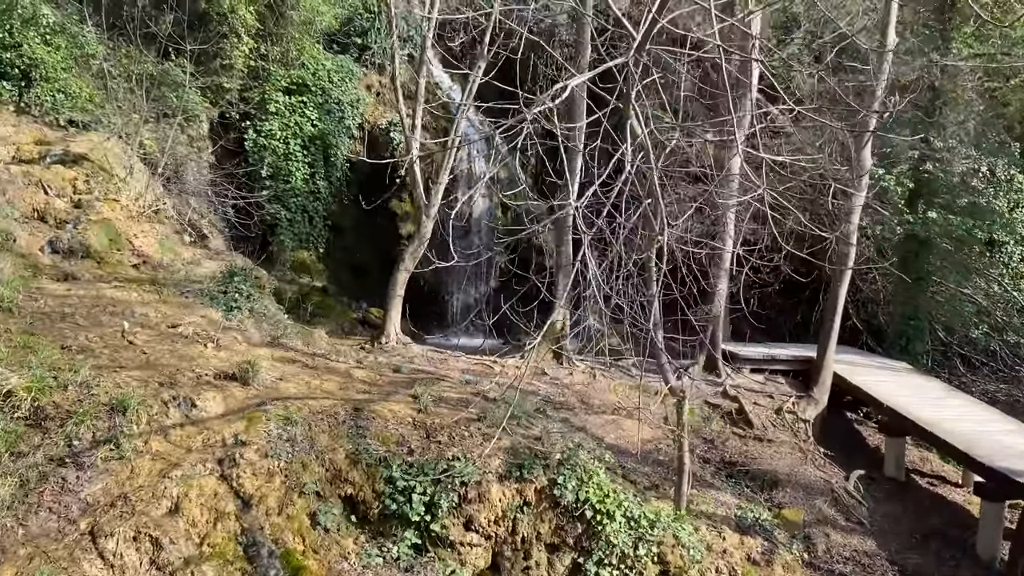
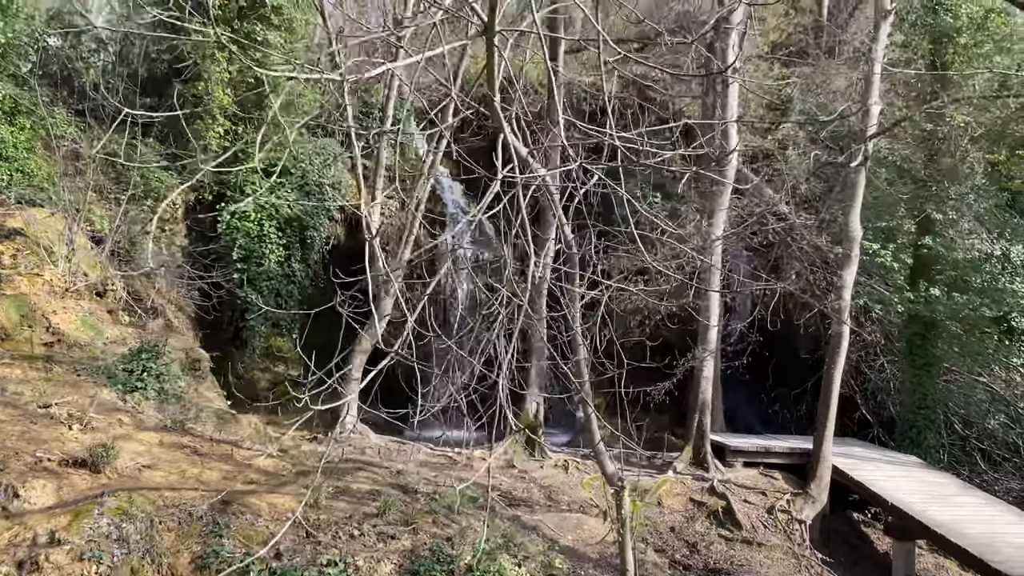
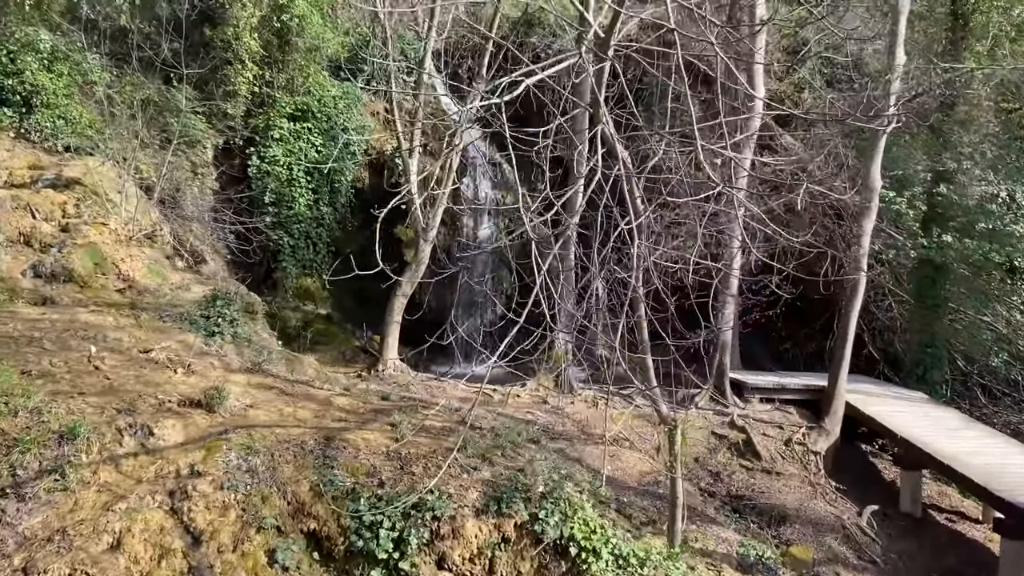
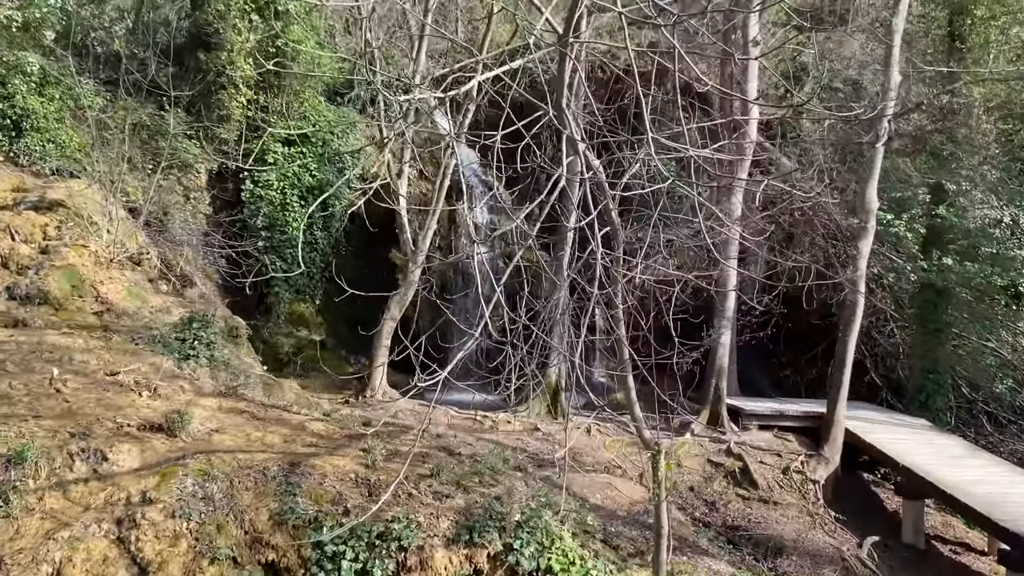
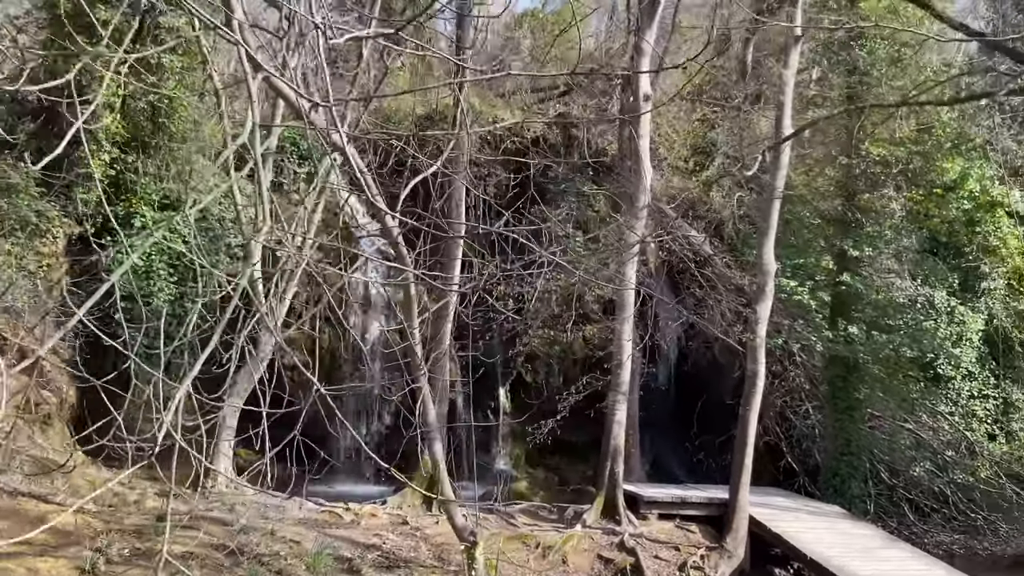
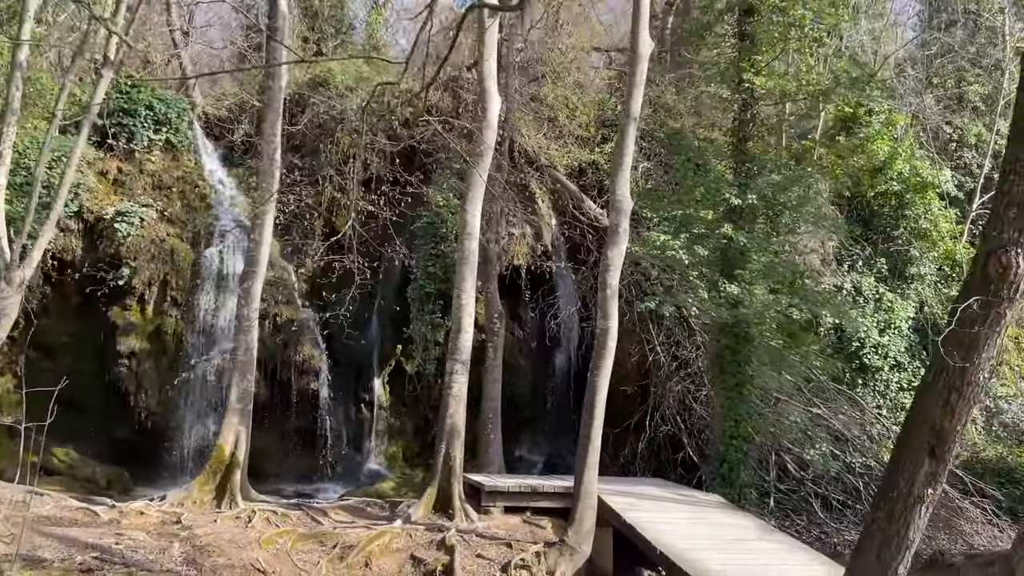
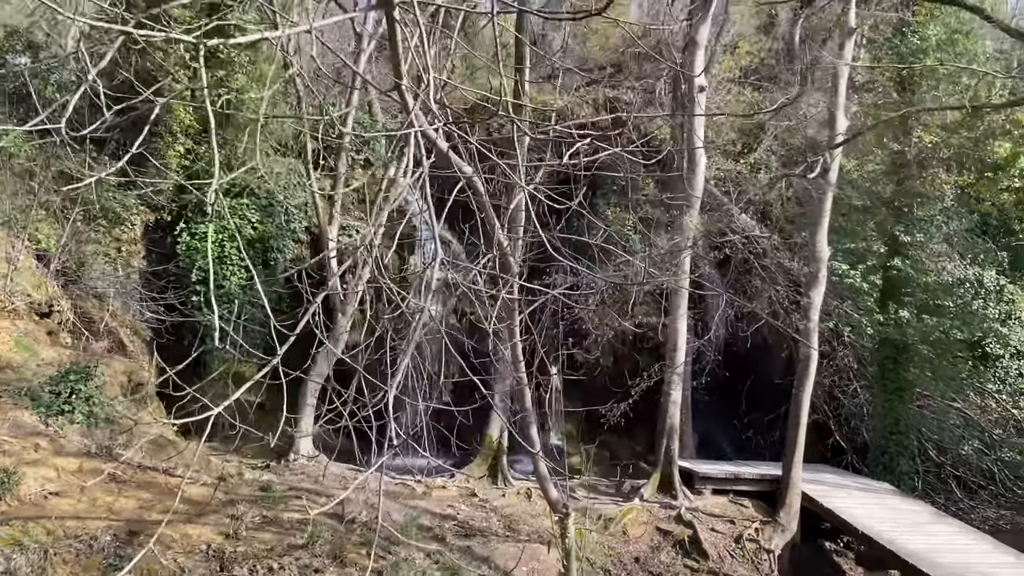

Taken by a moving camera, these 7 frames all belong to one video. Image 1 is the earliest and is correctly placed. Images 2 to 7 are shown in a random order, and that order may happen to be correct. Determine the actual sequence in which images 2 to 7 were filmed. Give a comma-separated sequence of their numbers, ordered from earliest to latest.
3, 4, 2, 7, 5, 6
